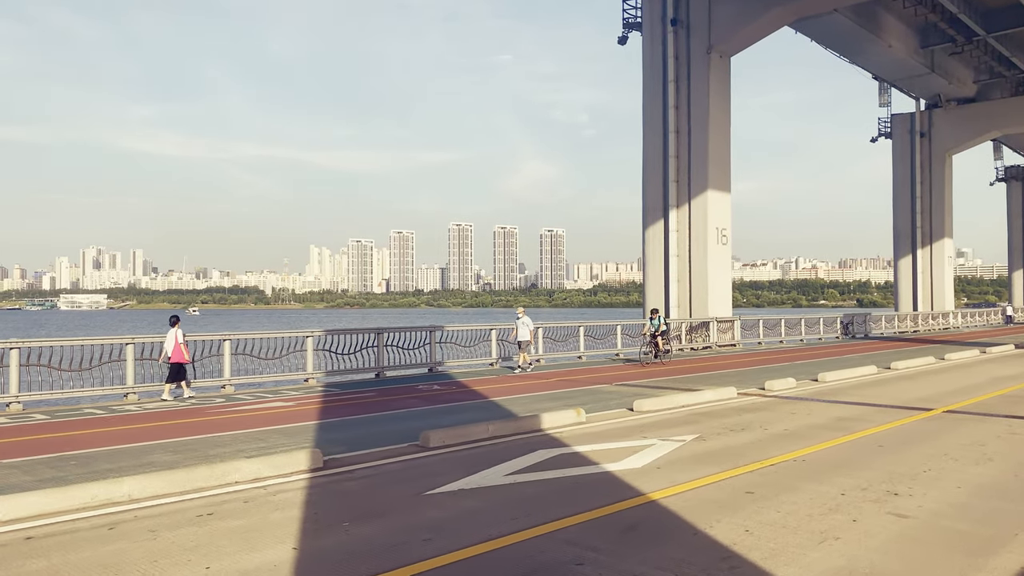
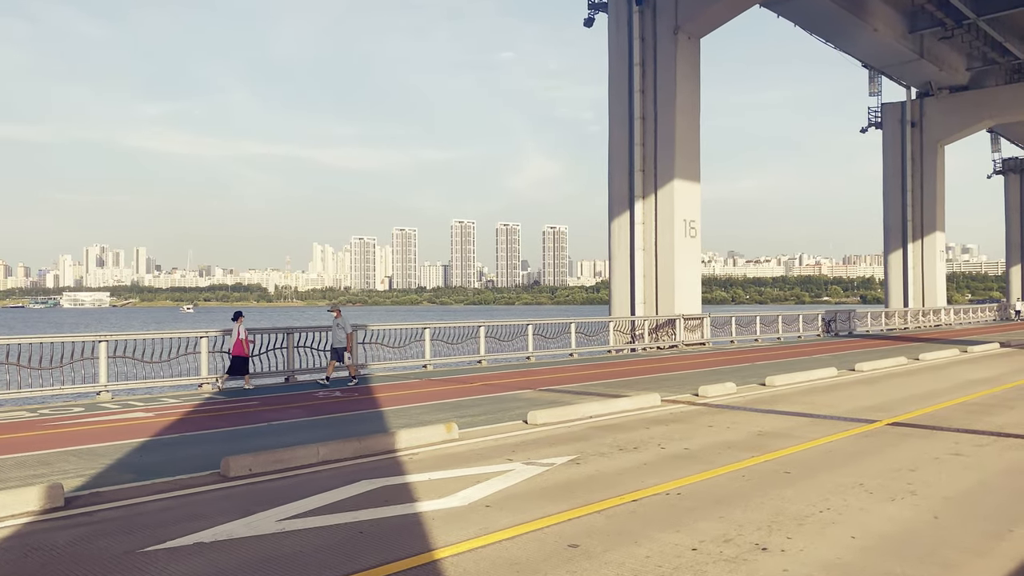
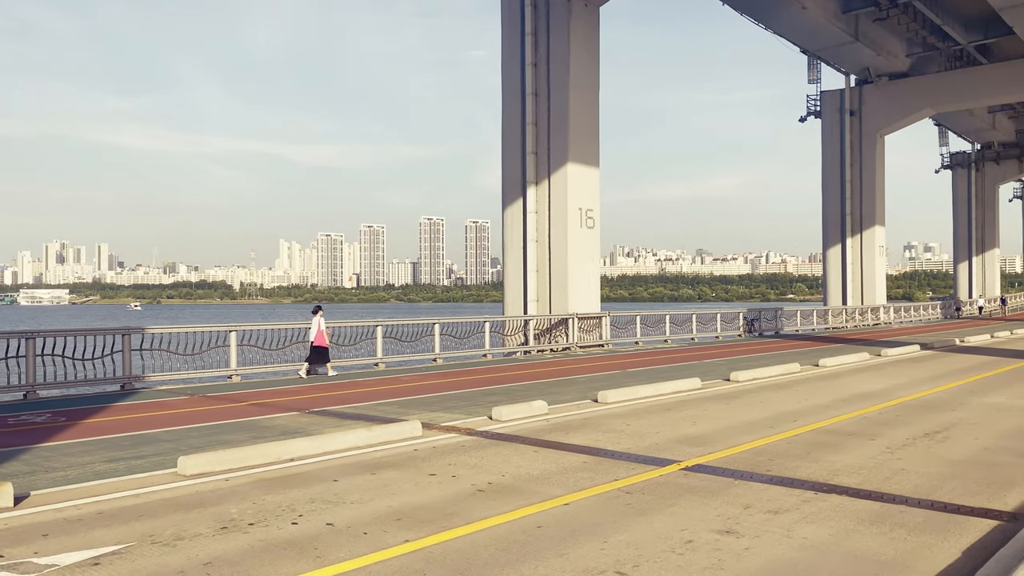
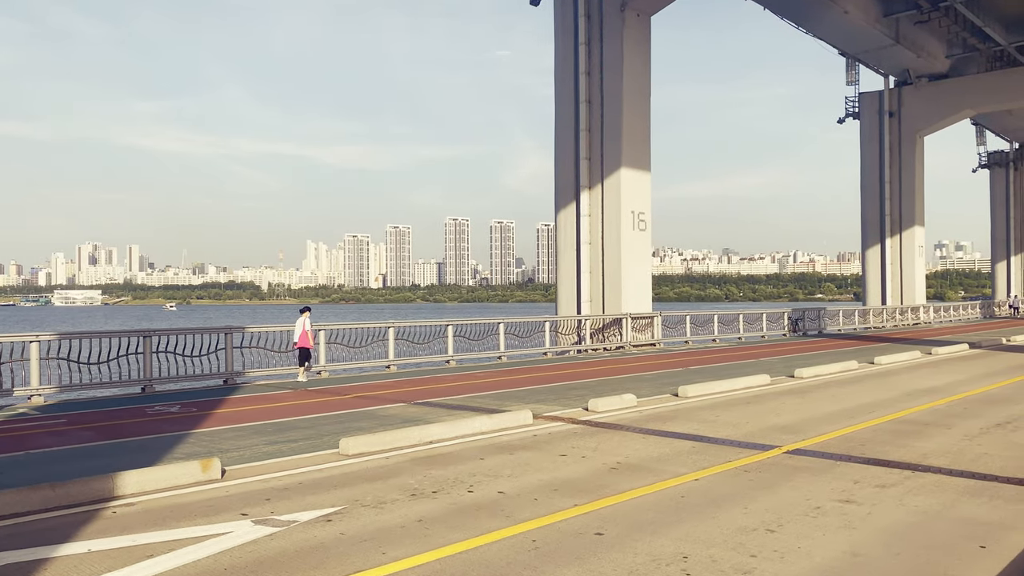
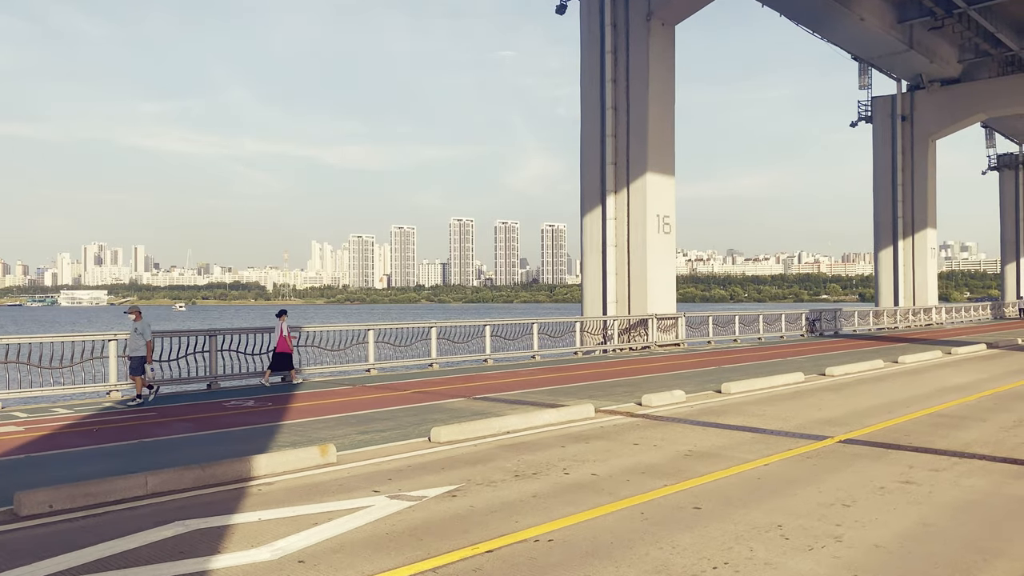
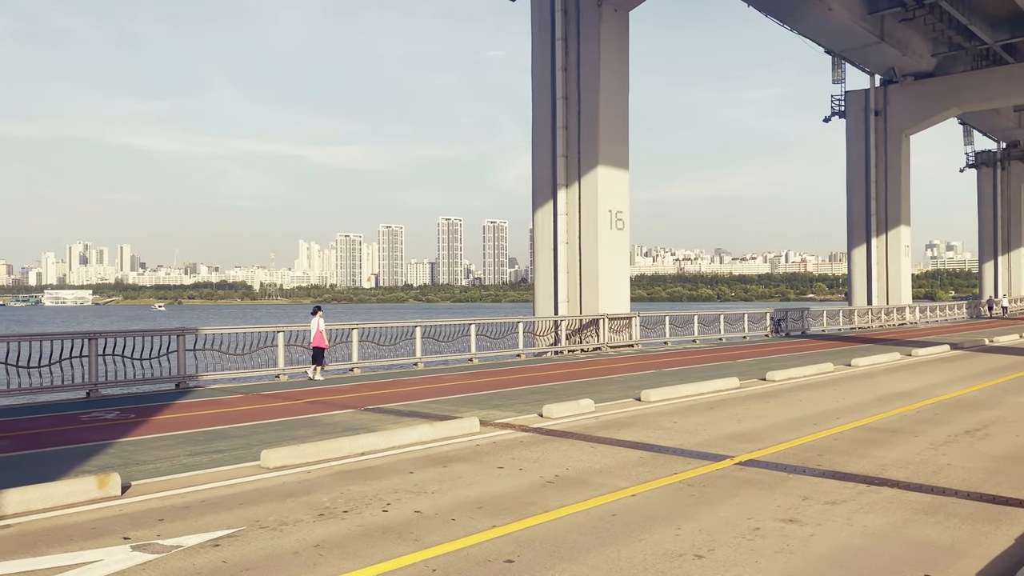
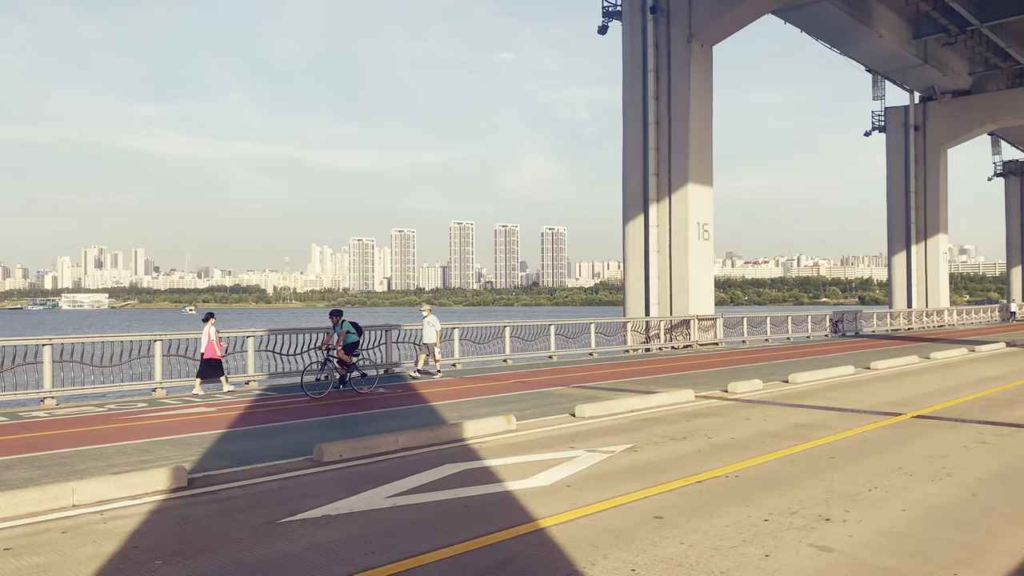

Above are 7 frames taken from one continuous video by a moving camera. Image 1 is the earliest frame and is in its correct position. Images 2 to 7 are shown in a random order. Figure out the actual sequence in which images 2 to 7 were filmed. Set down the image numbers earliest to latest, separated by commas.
7, 2, 5, 4, 6, 3
